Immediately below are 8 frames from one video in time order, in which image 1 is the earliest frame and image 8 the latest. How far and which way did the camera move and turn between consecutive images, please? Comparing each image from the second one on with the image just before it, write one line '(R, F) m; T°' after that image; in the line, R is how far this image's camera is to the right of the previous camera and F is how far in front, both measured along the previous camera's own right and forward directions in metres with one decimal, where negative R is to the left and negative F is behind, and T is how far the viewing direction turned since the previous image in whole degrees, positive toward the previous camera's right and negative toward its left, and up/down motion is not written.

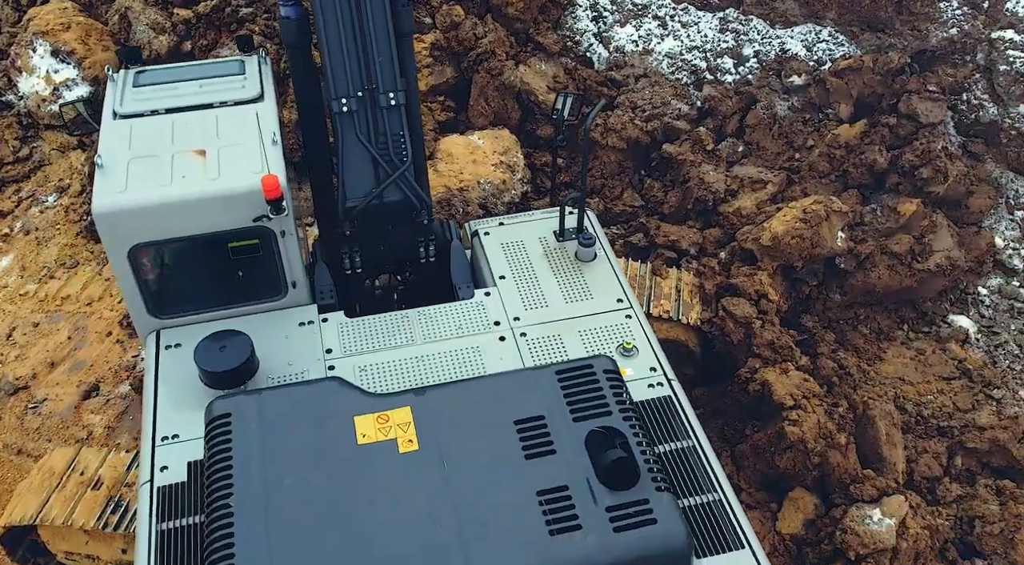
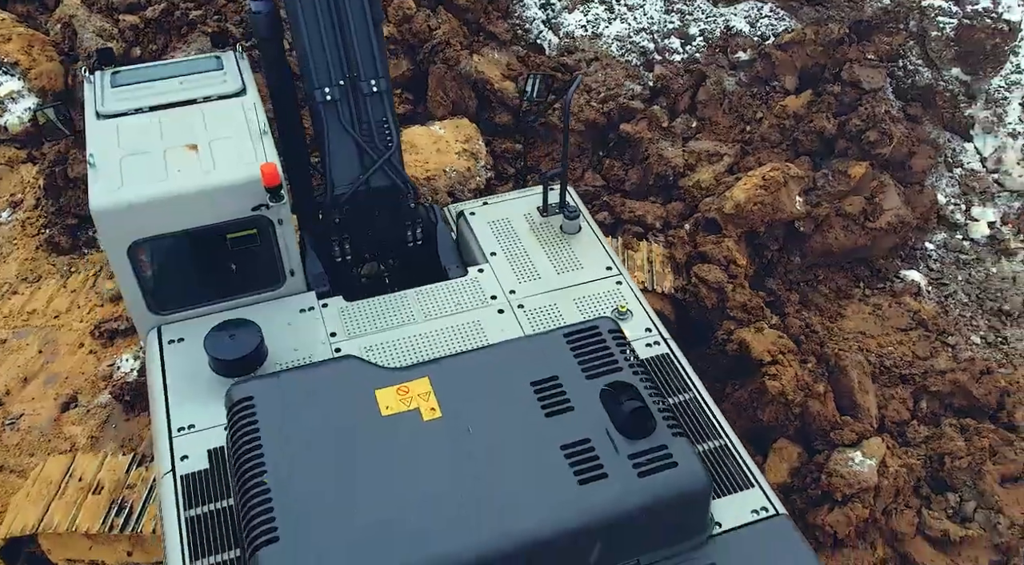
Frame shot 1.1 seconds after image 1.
(-0.2, -0.1) m; +4°
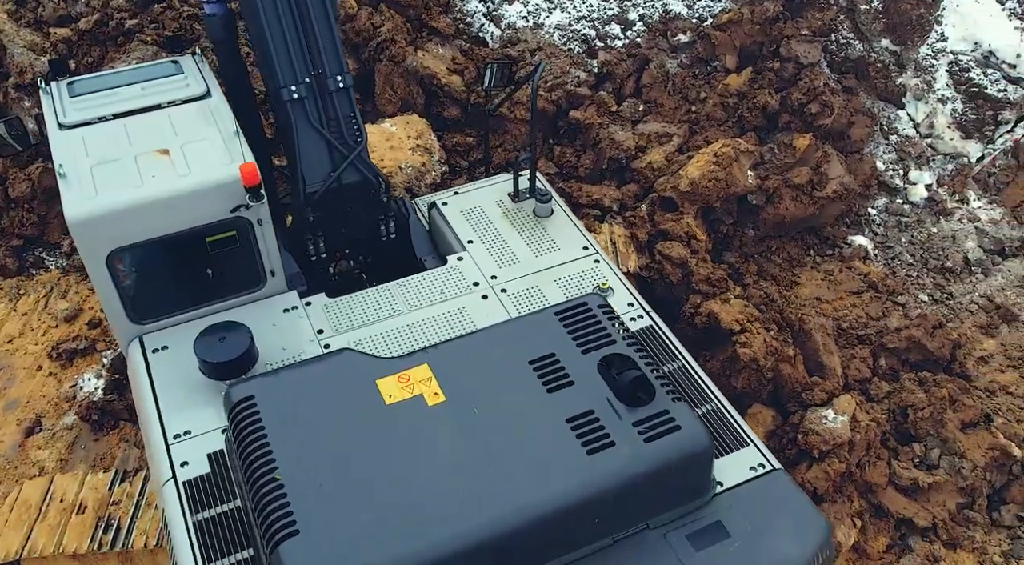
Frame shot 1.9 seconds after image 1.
(-0.2, 0.0) m; +4°
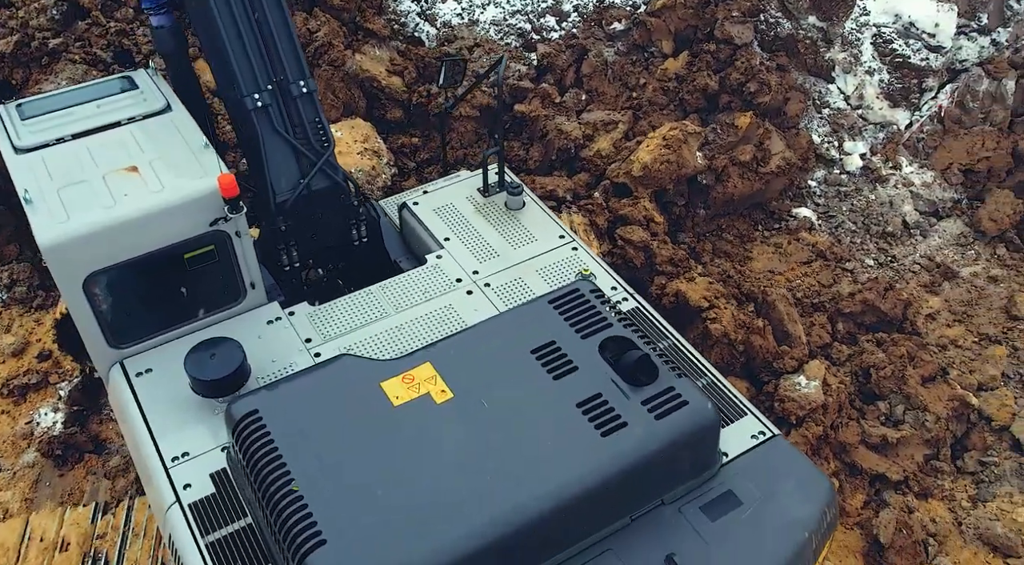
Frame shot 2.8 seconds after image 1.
(-0.2, 0.0) m; +5°
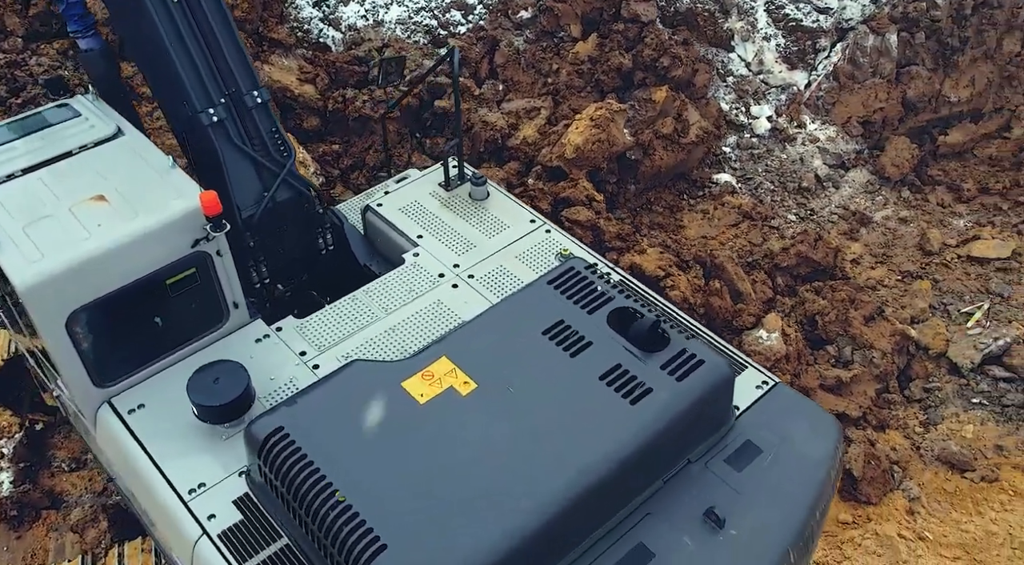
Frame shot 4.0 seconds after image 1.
(-0.3, 0.0) m; +7°
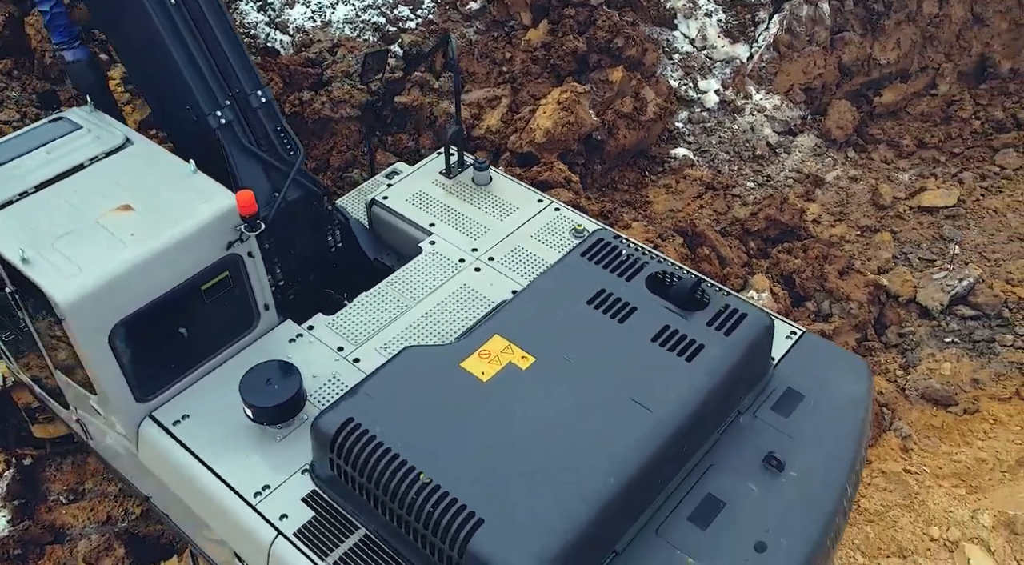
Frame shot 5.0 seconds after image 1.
(-0.4, 0.0) m; +5°
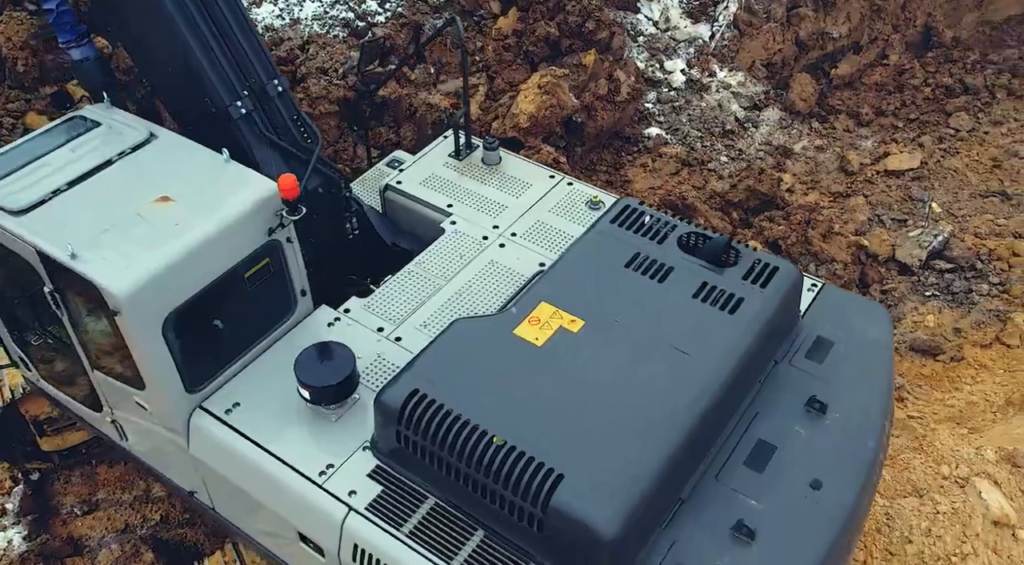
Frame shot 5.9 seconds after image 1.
(-0.3, -0.1) m; +3°
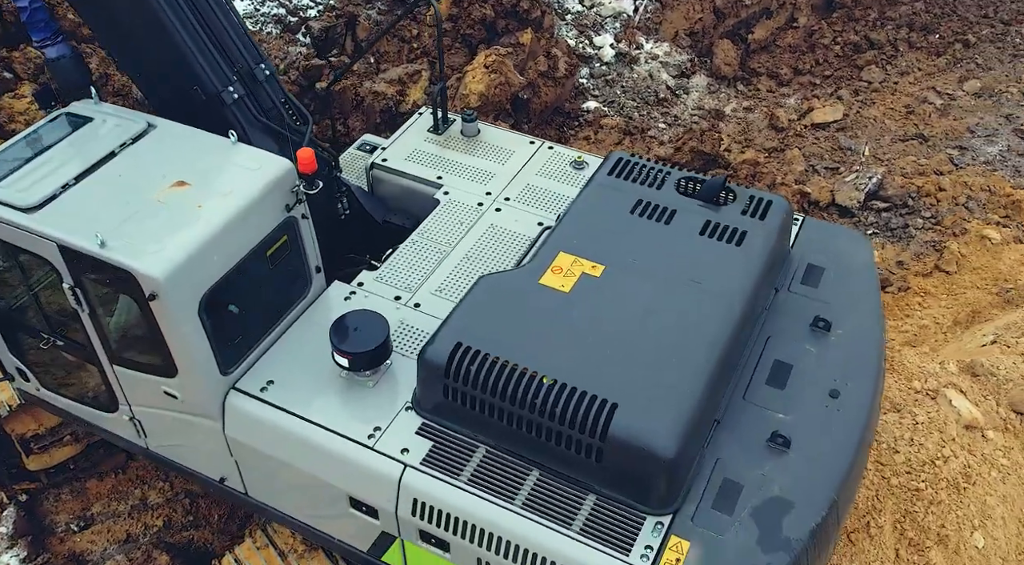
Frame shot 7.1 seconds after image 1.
(-0.4, -0.1) m; +6°
